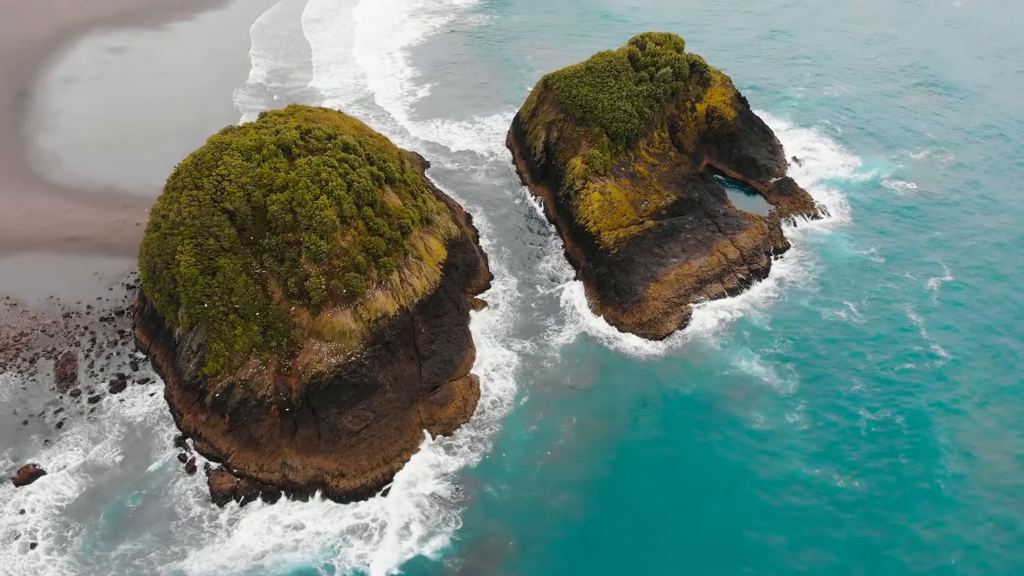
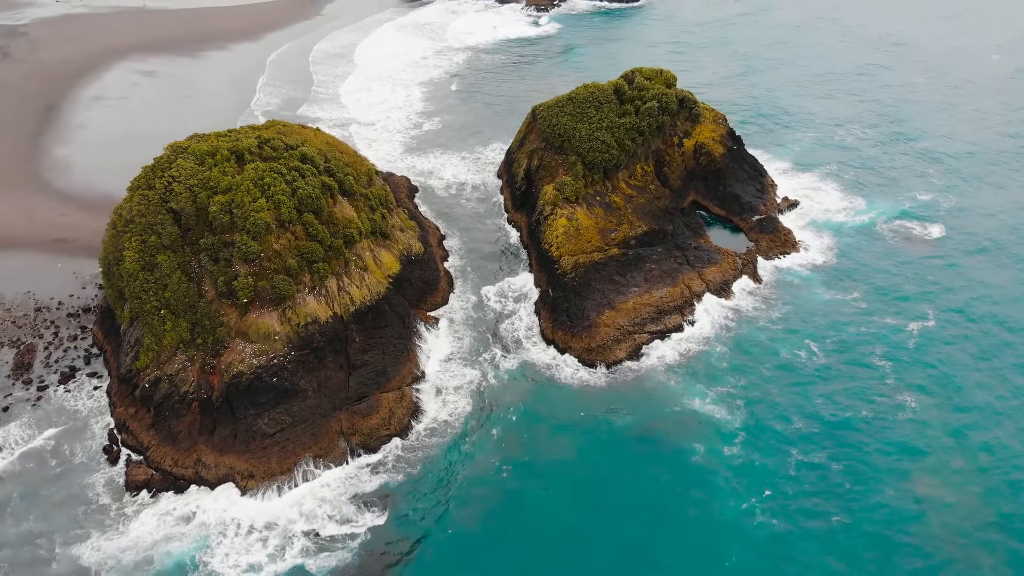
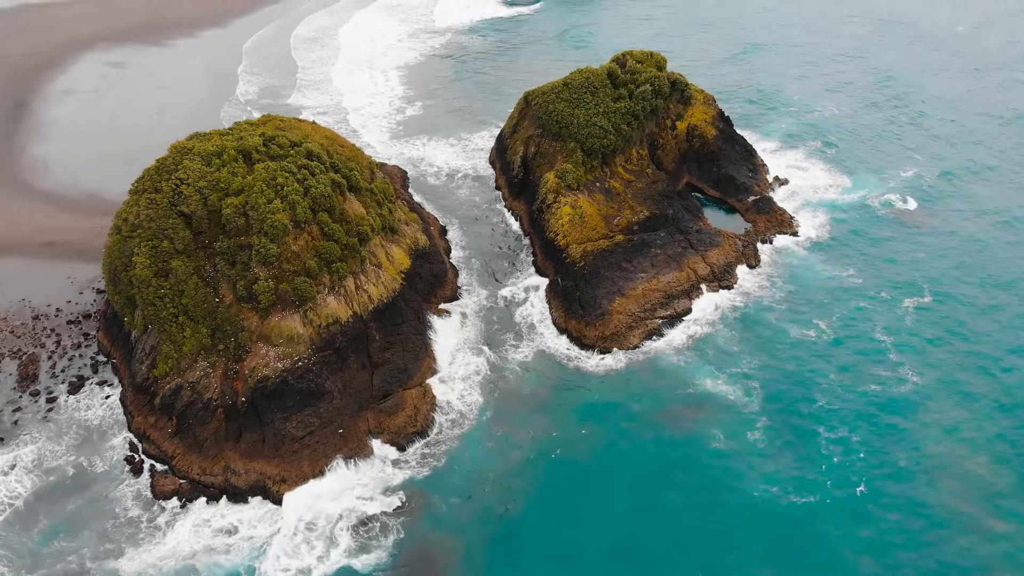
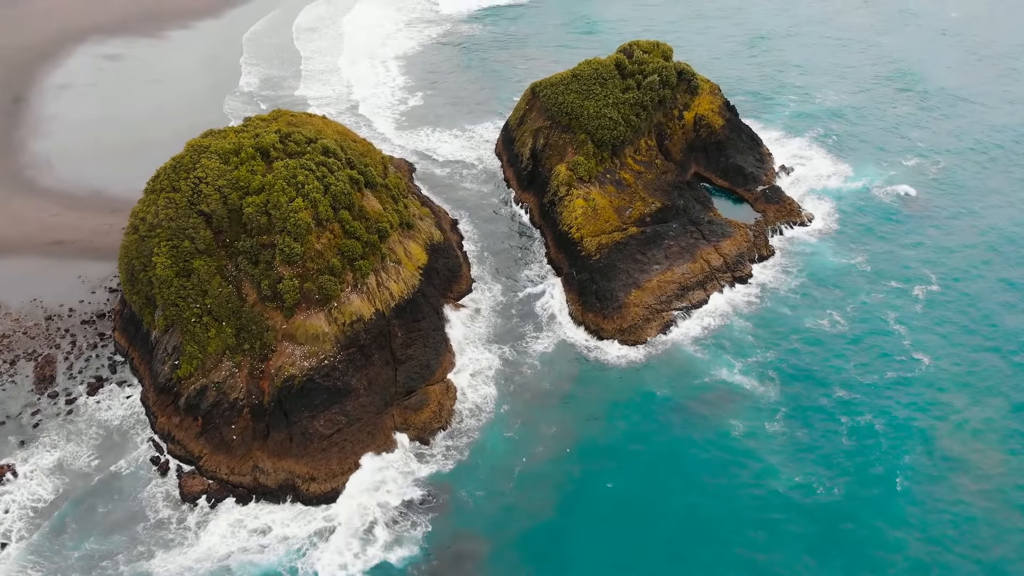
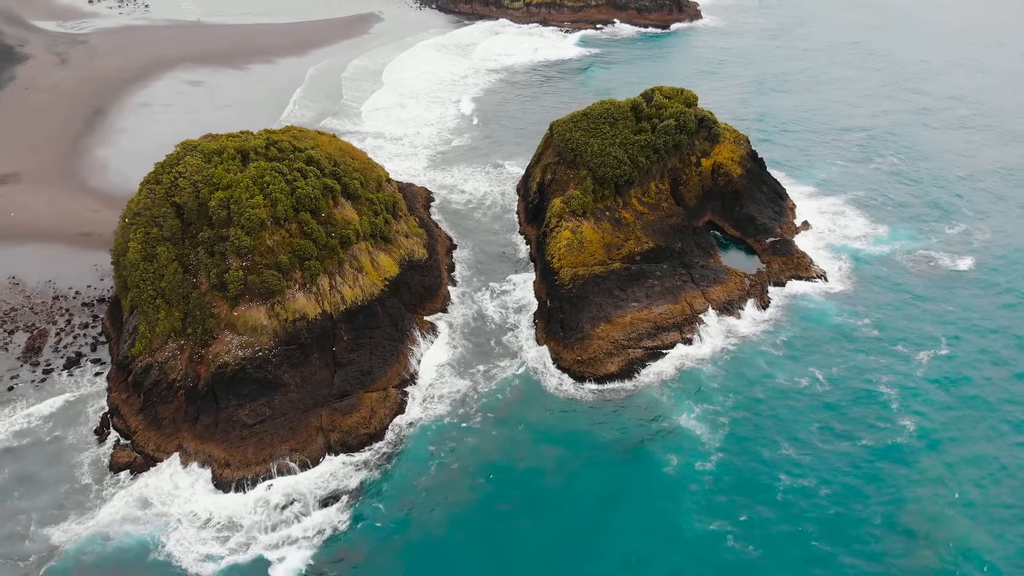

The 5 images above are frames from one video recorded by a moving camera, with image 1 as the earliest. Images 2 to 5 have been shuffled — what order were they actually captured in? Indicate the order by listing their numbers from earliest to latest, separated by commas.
4, 3, 2, 5
